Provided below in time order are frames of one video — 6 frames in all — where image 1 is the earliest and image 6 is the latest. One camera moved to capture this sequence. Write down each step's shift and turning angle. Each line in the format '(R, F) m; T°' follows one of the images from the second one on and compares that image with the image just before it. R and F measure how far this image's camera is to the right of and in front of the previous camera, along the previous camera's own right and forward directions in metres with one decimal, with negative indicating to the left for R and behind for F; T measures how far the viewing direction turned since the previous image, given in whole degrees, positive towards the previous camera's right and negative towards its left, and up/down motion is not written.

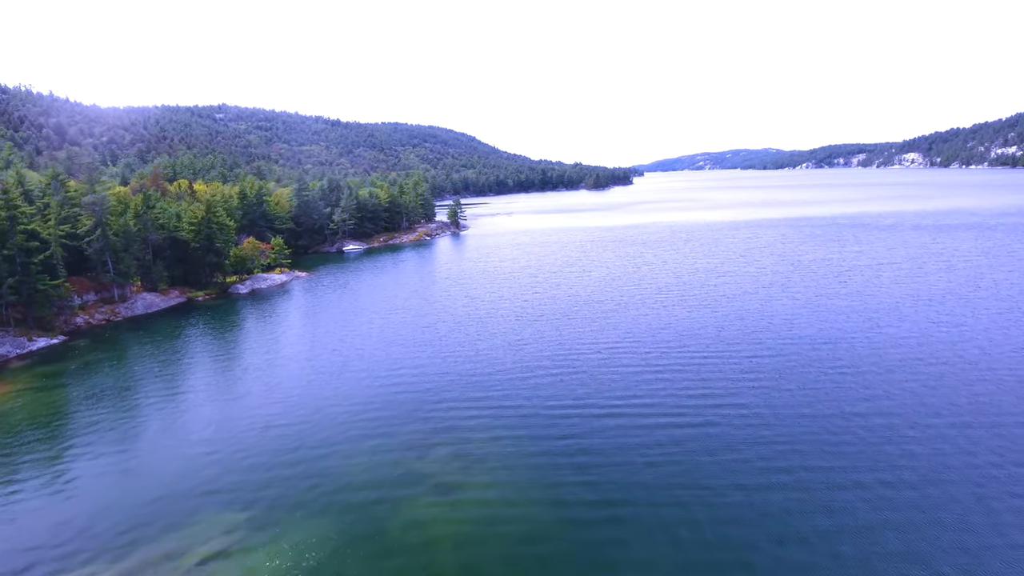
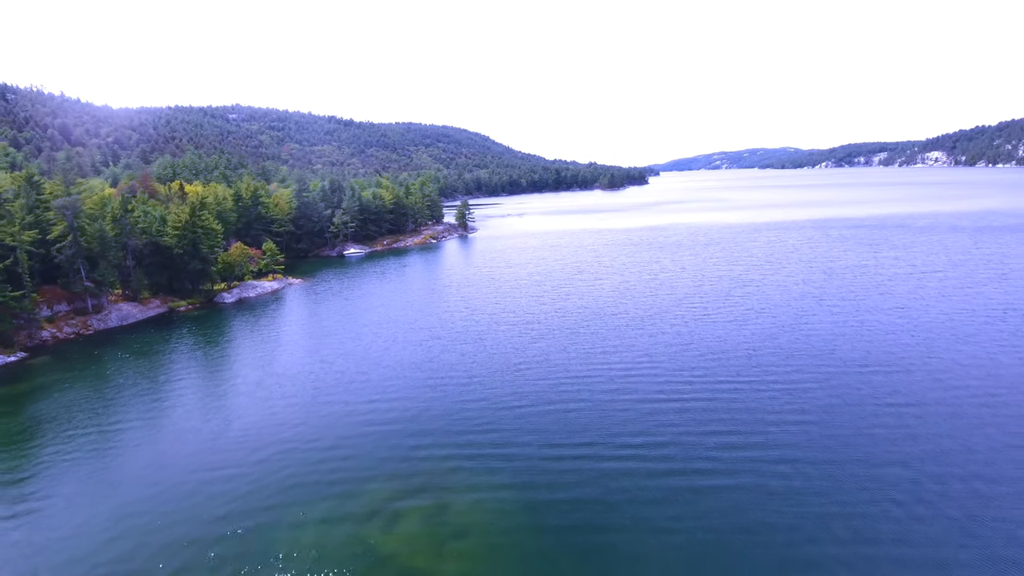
(+1.0, +5.9) m; -1°
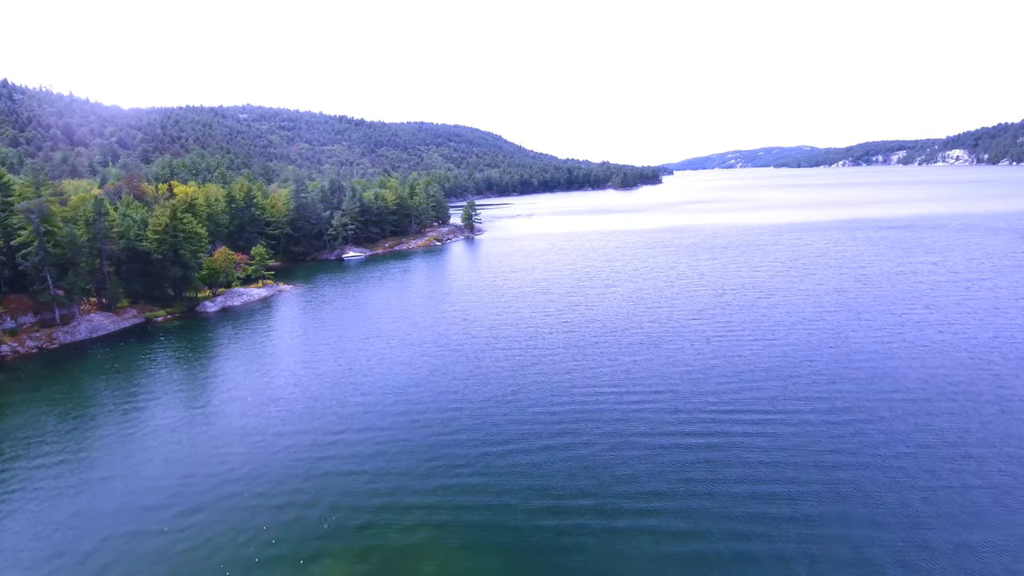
(+1.0, +5.6) m; -1°
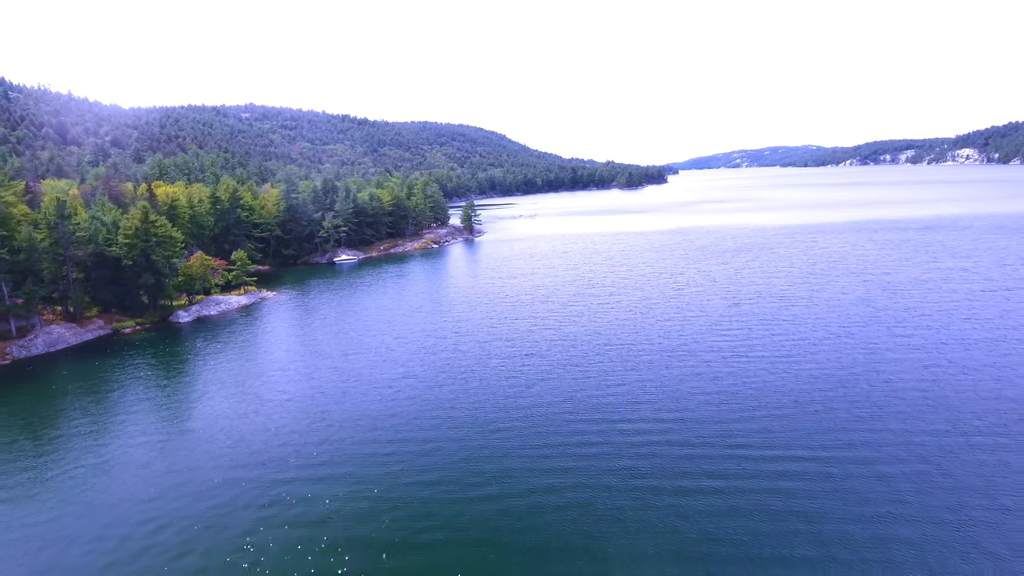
(+0.9, +5.0) m; 0°
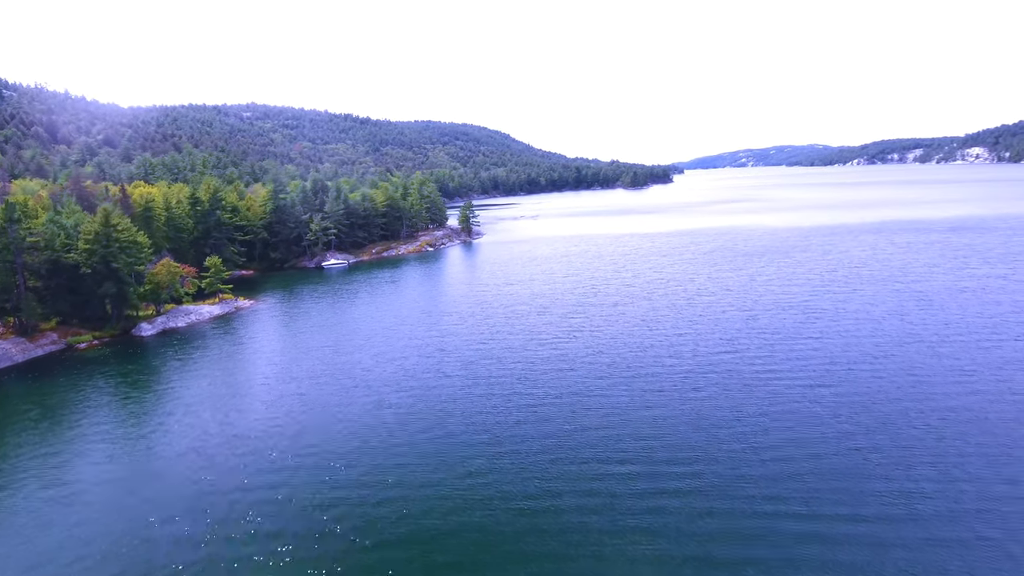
(+1.0, +5.5) m; 0°
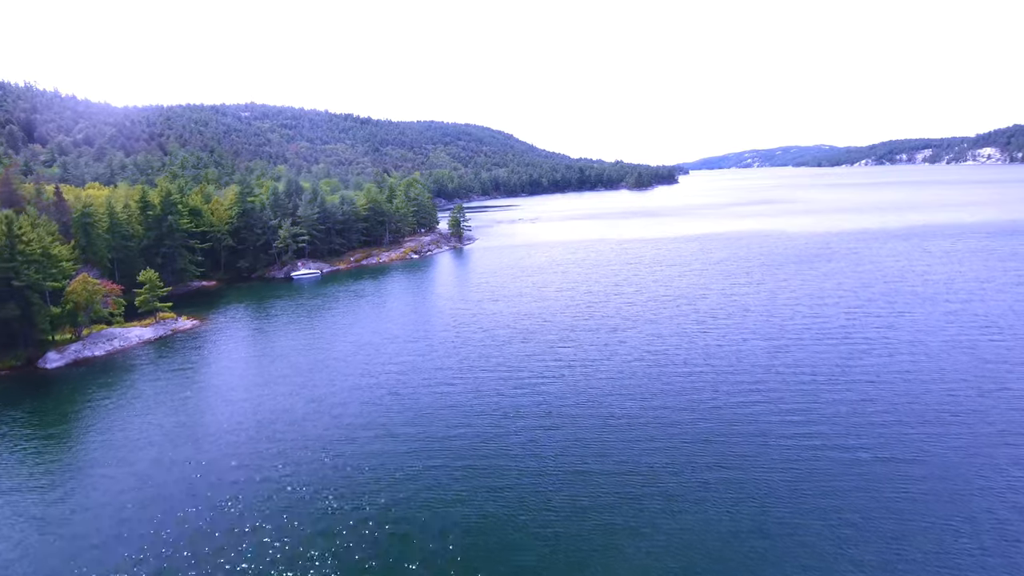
(+2.2, +9.4) m; -1°
